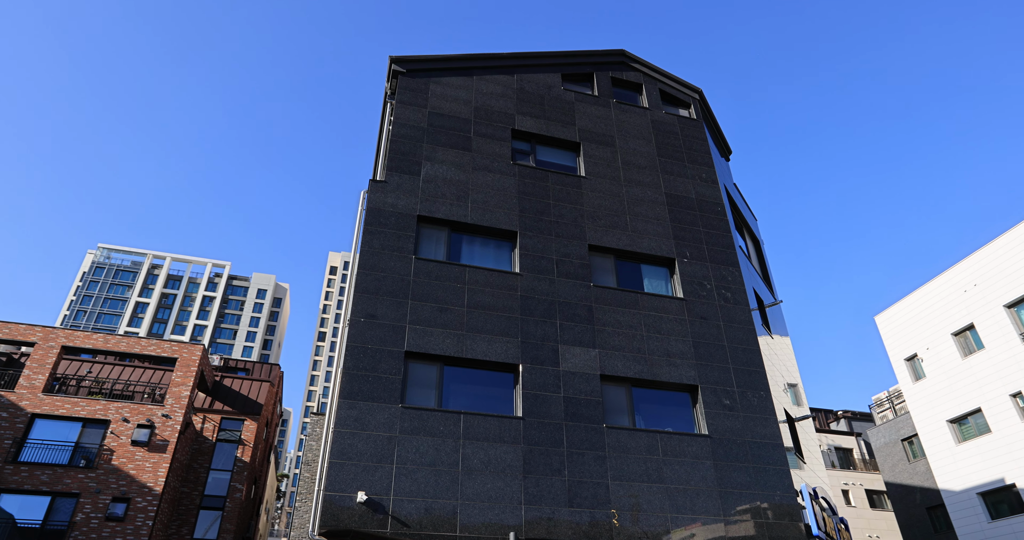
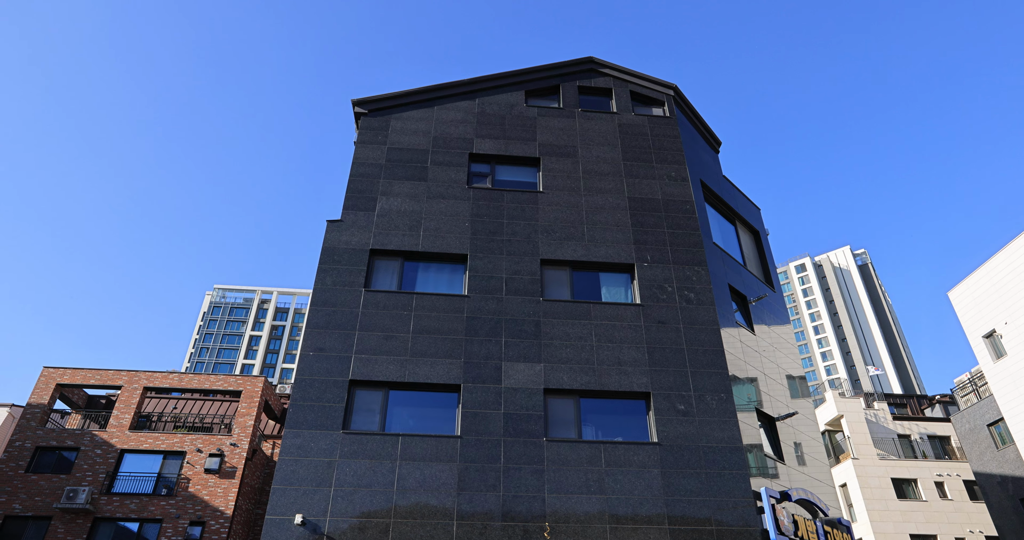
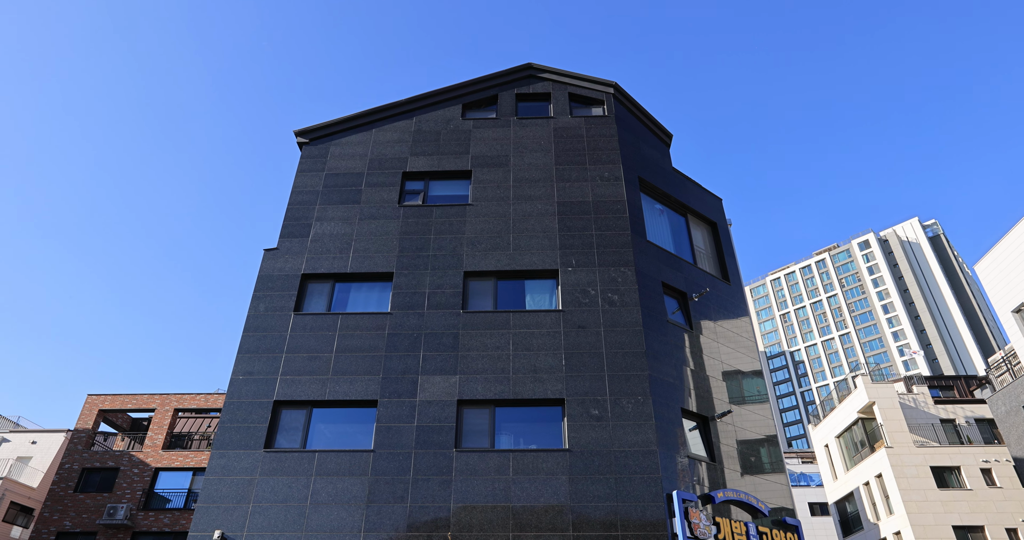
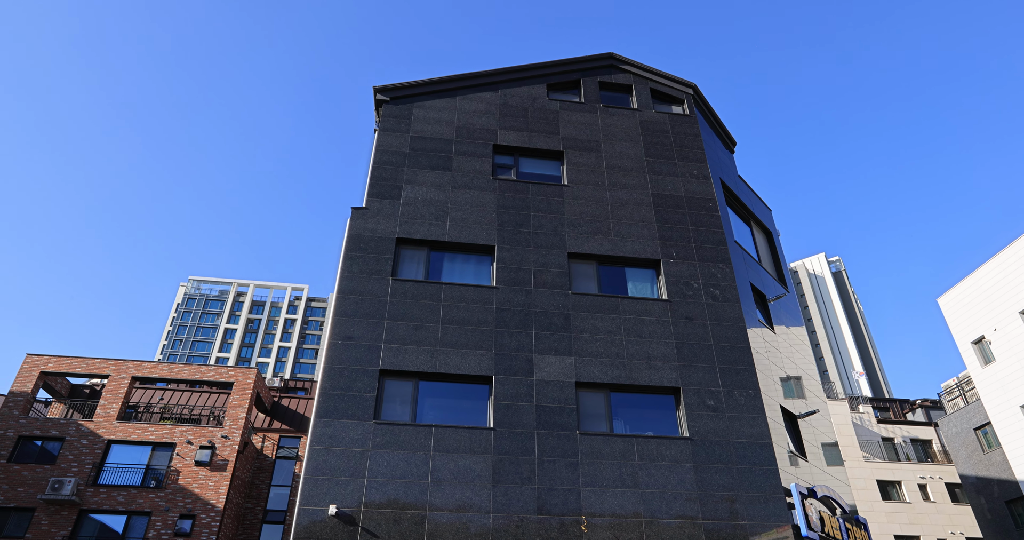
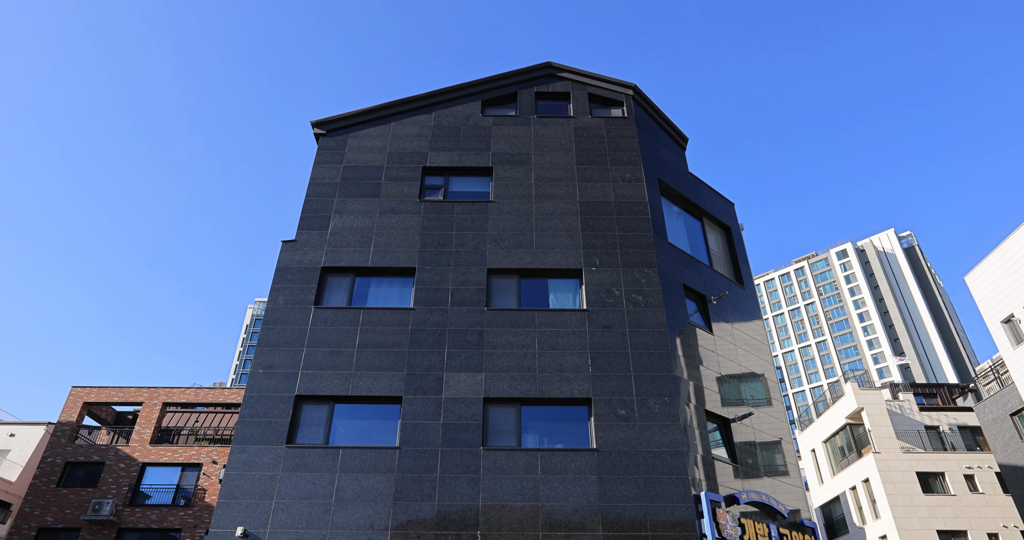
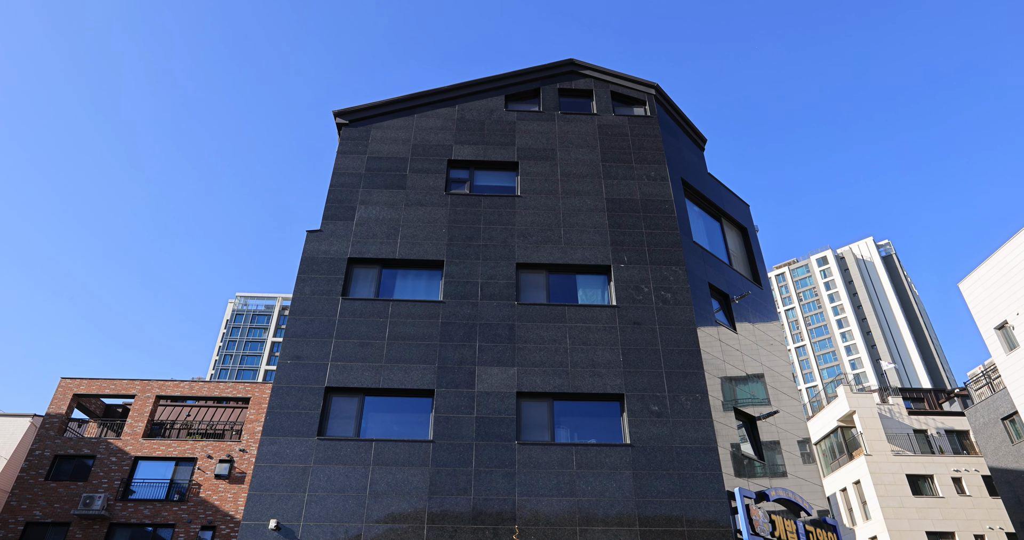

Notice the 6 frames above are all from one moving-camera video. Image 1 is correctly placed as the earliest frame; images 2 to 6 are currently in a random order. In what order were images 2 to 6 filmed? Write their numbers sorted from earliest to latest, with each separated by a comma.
4, 2, 6, 5, 3
